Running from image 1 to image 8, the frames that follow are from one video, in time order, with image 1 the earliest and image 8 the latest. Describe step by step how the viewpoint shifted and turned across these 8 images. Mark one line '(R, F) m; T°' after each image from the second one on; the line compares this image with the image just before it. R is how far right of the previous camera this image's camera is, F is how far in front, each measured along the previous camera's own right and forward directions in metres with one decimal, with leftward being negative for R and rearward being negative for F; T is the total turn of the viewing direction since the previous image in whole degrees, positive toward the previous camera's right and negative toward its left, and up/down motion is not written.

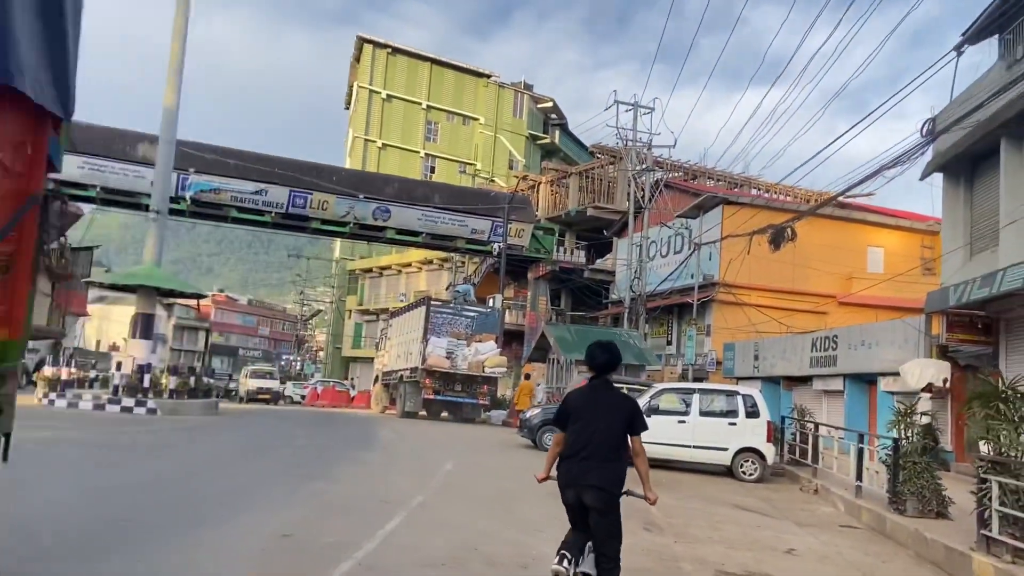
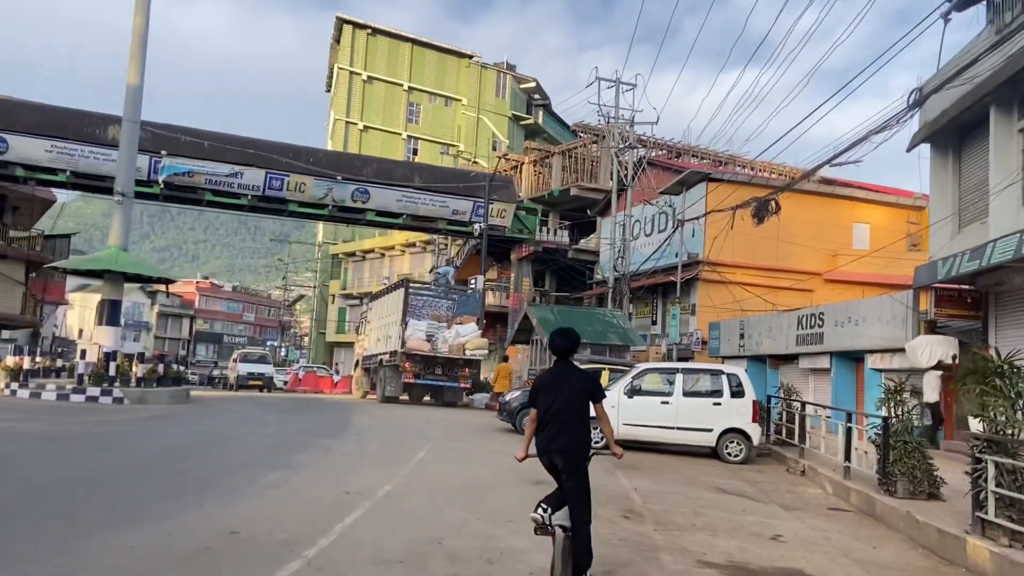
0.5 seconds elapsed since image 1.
(+0.2, +0.6) m; +1°
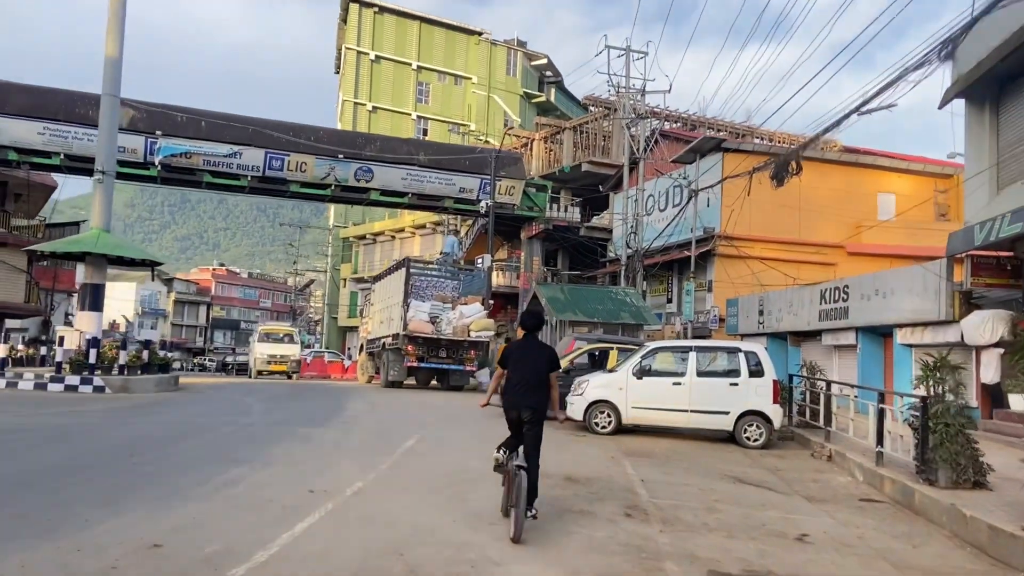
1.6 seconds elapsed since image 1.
(+0.4, +1.2) m; -1°
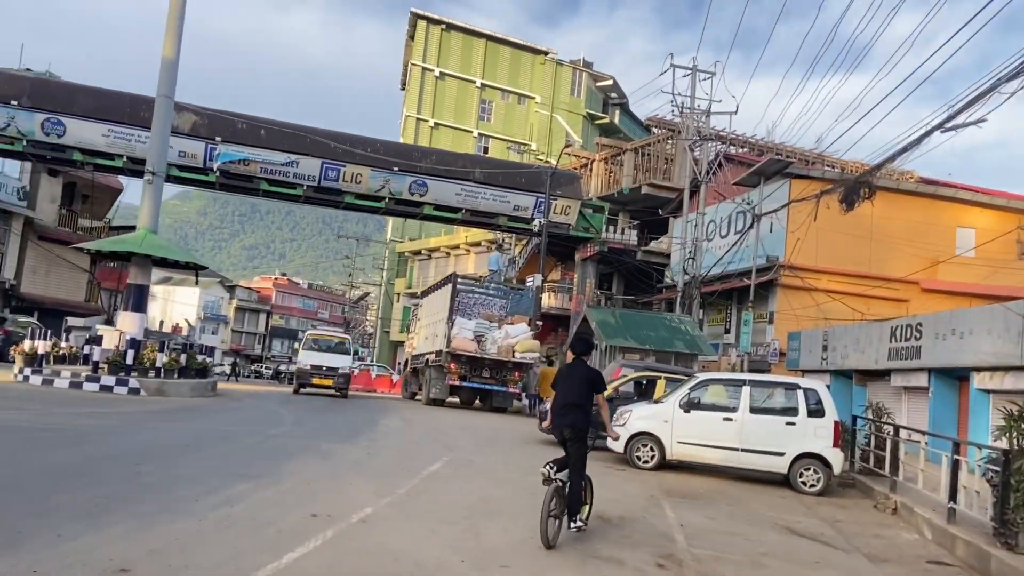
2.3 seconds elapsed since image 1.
(+0.3, +0.8) m; -4°
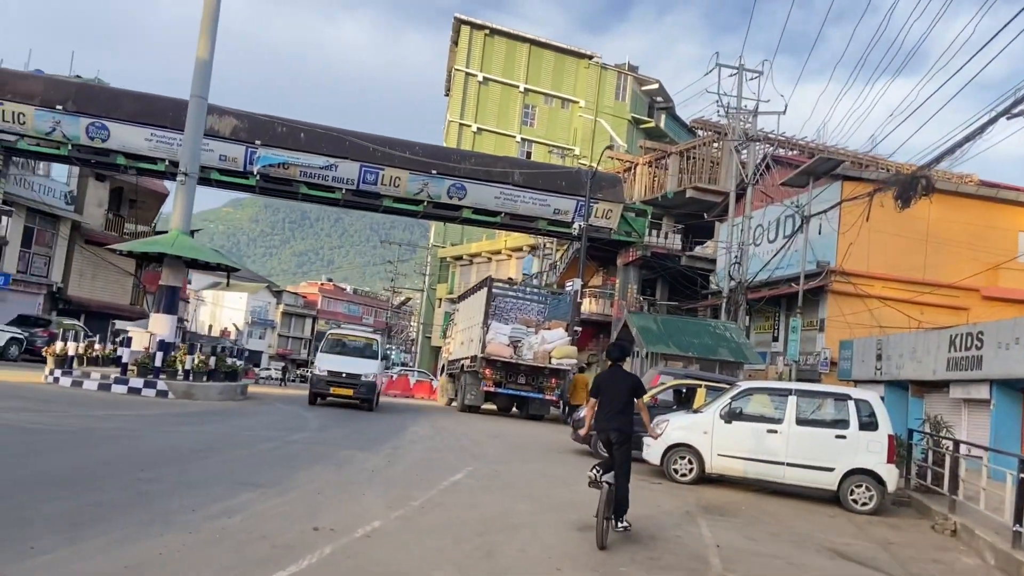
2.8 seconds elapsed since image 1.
(+0.2, +0.6) m; -3°
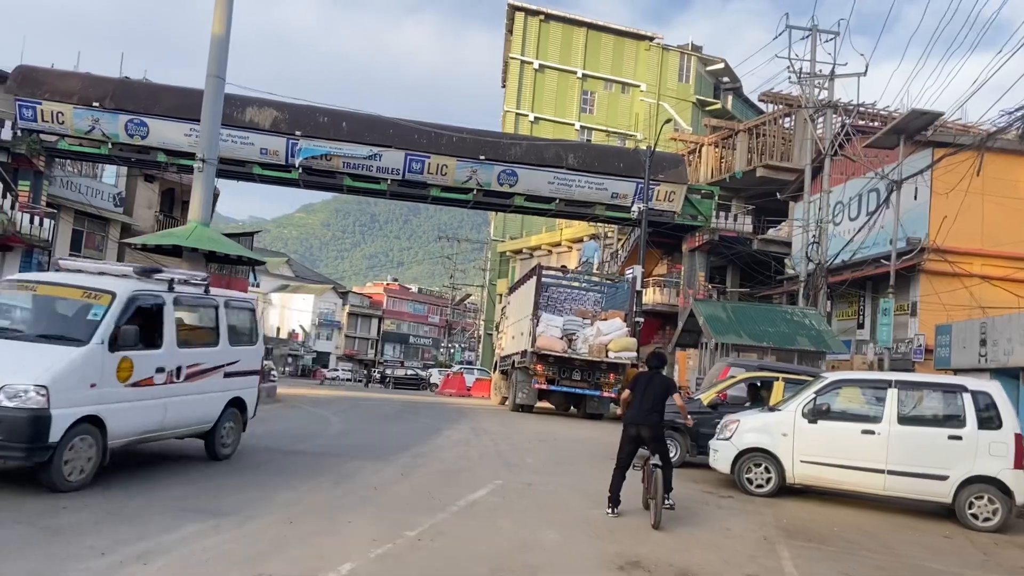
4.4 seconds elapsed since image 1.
(+0.4, +2.0) m; -5°
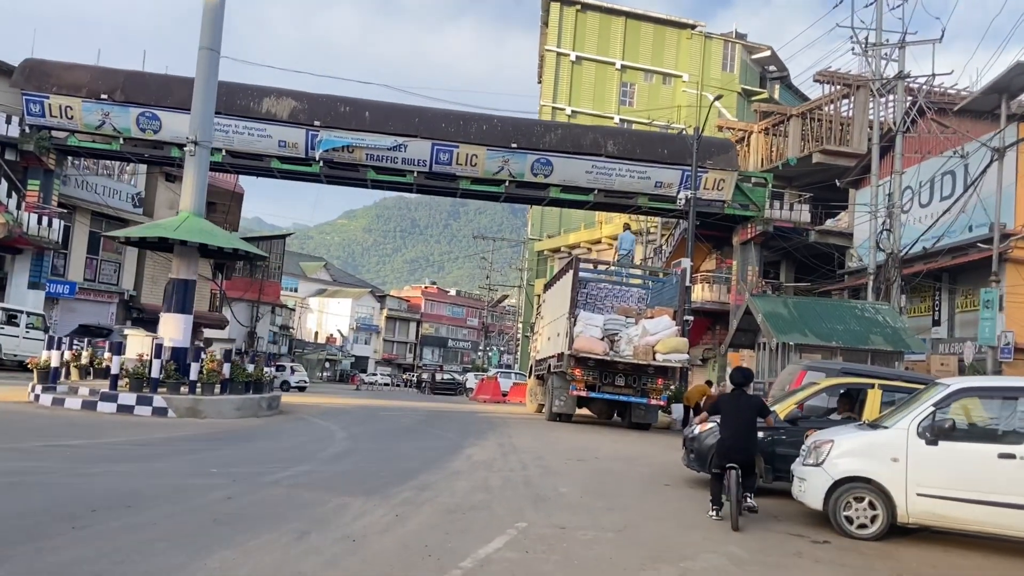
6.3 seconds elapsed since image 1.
(+0.1, +2.3) m; -3°
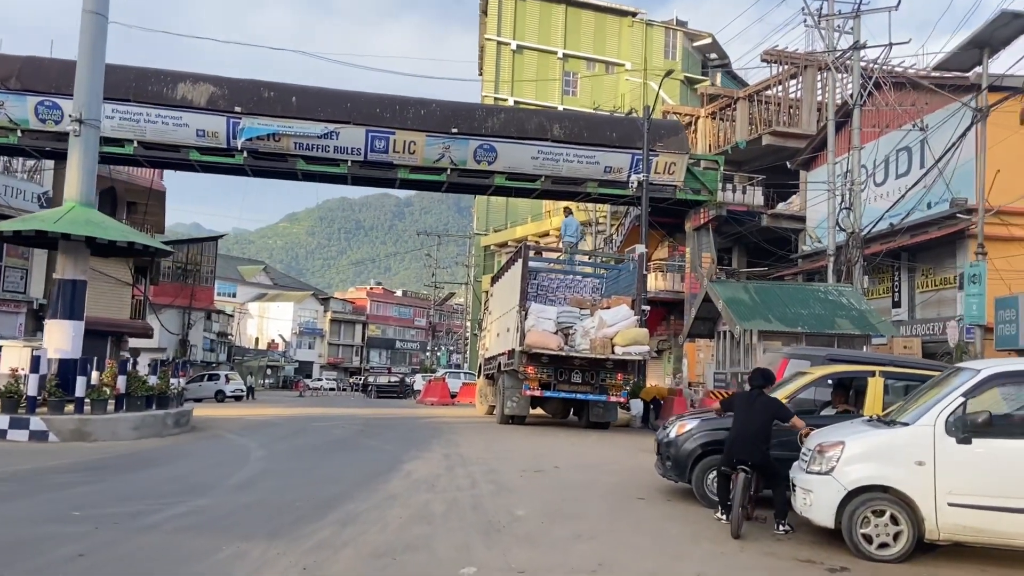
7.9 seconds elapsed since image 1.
(+0.1, +1.7) m; +4°
